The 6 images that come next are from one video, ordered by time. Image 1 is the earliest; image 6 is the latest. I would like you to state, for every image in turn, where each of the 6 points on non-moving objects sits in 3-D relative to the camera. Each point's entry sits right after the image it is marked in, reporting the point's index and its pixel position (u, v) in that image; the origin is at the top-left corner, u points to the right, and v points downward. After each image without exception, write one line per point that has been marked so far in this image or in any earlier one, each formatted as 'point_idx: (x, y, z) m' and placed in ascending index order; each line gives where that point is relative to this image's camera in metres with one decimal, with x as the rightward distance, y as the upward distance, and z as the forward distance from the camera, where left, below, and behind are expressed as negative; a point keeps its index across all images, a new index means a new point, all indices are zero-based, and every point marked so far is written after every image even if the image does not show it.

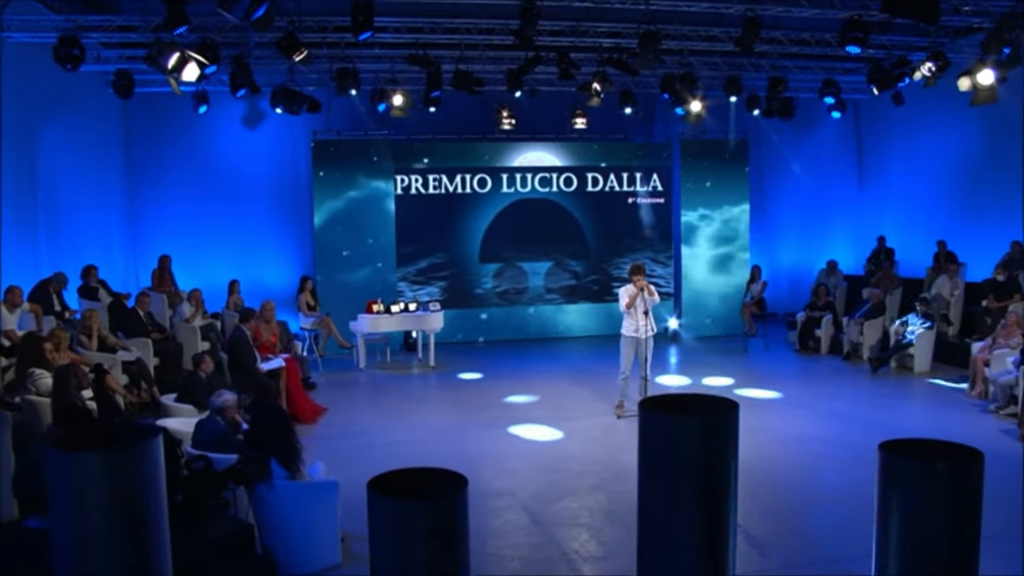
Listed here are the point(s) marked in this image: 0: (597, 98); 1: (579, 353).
0: (+1.0, +2.1, +13.1) m
1: (+0.7, -0.8, +13.6) m
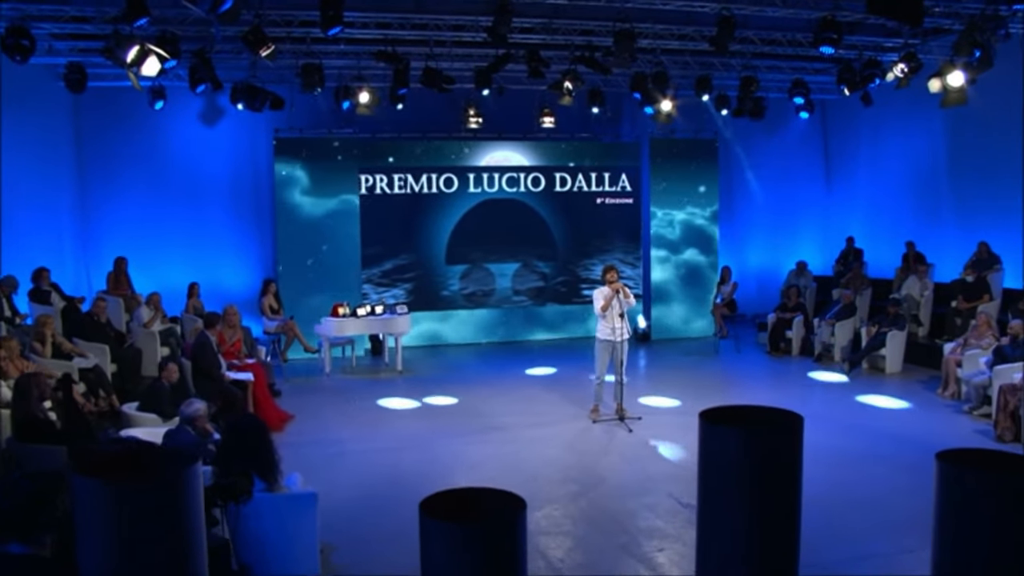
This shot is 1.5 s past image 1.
0: (+0.6, +2.1, +12.9) m
1: (+0.4, -0.8, +13.4) m
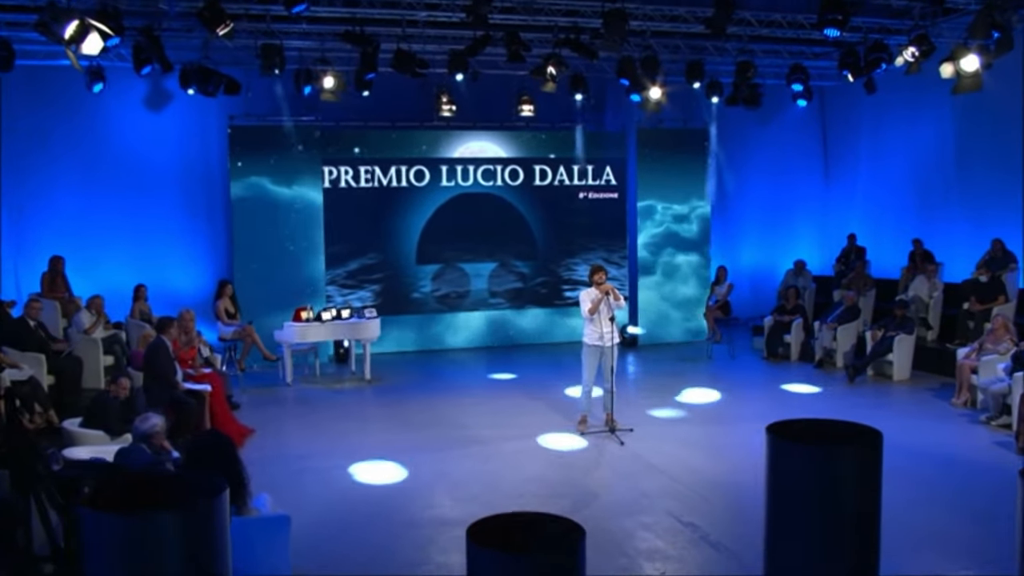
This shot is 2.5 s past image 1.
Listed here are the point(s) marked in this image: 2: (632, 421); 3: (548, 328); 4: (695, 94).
0: (+0.4, +2.1, +11.9) m
1: (+0.1, -0.8, +12.4) m
2: (+1.1, -1.2, +10.7) m
3: (+0.4, -0.4, +13.2) m
4: (+2.1, +2.2, +13.4) m
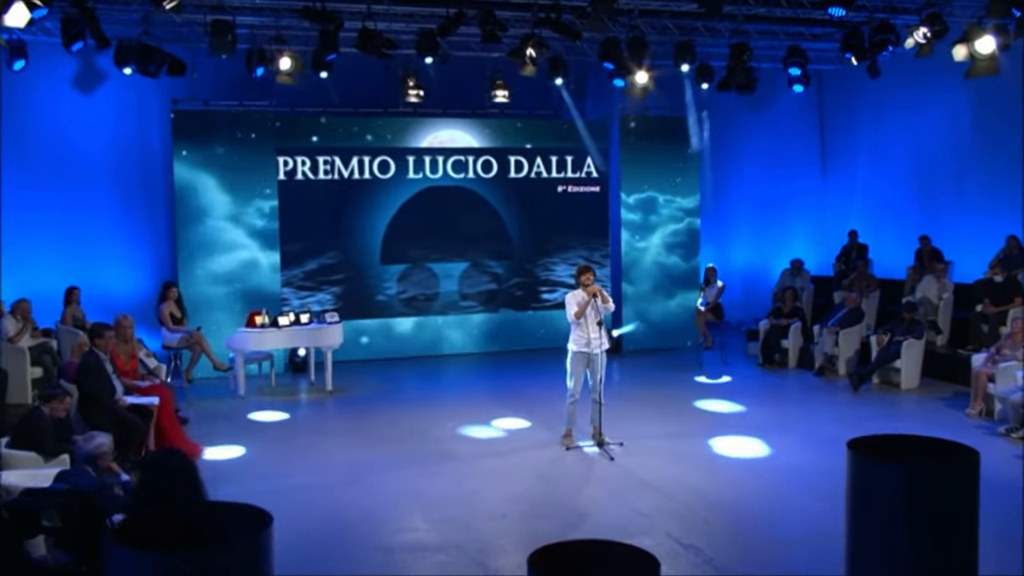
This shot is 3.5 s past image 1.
0: (+0.2, +2.0, +10.9) m
1: (-0.1, -0.8, +11.3) m
2: (+0.9, -1.2, +9.8) m
3: (+0.1, -0.5, +12.2) m
4: (+1.8, +2.2, +12.5) m
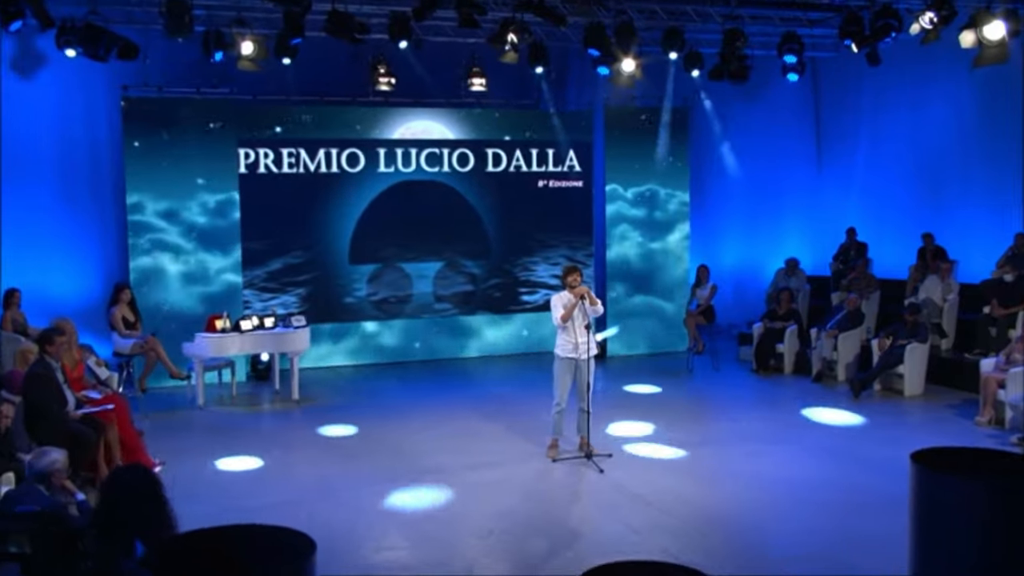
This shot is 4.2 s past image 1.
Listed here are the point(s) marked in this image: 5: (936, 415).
0: (0.0, +2.0, +10.1) m
1: (-0.3, -0.8, +10.6) m
2: (+0.8, -1.2, +9.1) m
3: (-0.1, -0.5, +11.5) m
4: (+1.5, +2.2, +11.8) m
5: (+3.4, -1.0, +9.3) m
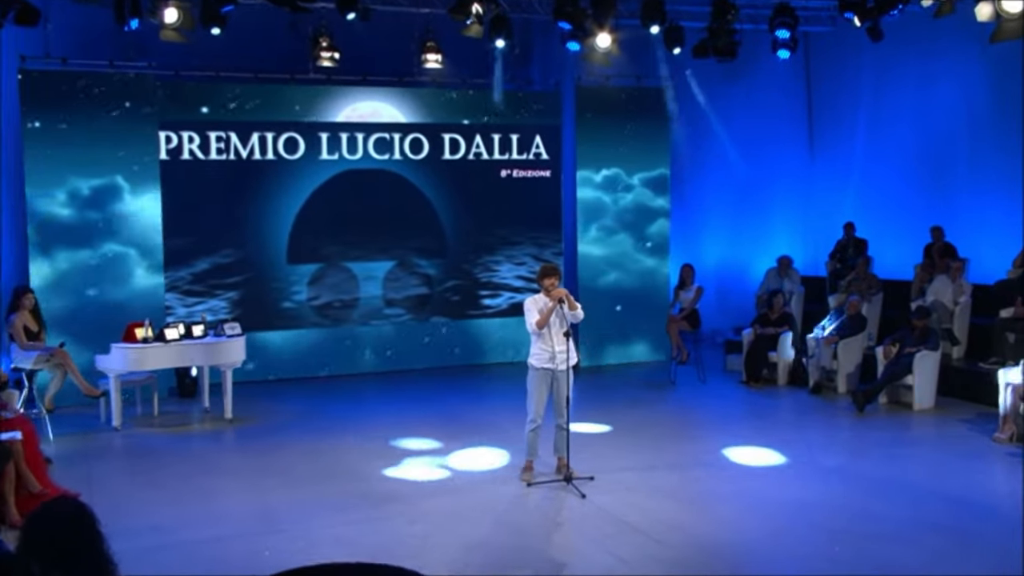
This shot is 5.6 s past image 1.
0: (-0.3, +2.0, +8.9) m
1: (-0.6, -0.8, +9.4) m
2: (+0.6, -1.2, +7.9) m
3: (-0.5, -0.5, +10.2) m
4: (+1.1, +2.2, +10.7) m
5: (+3.1, -1.0, +8.3) m
